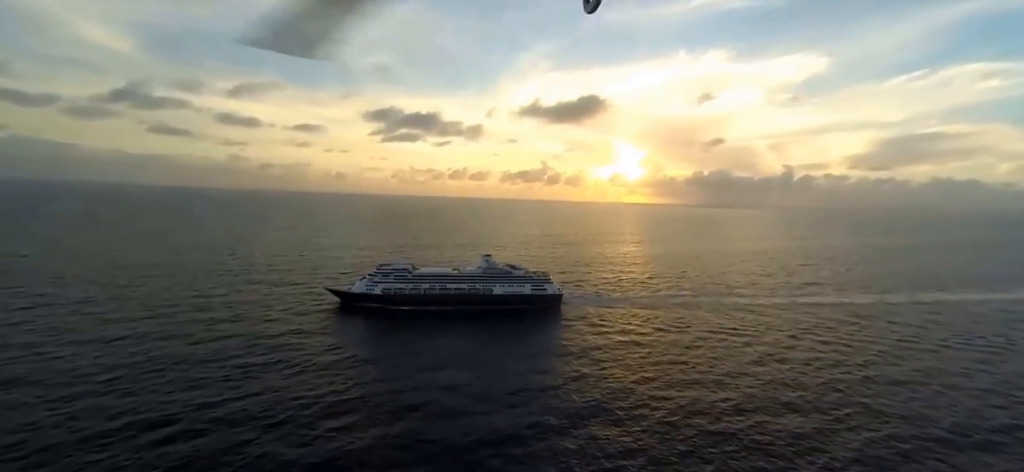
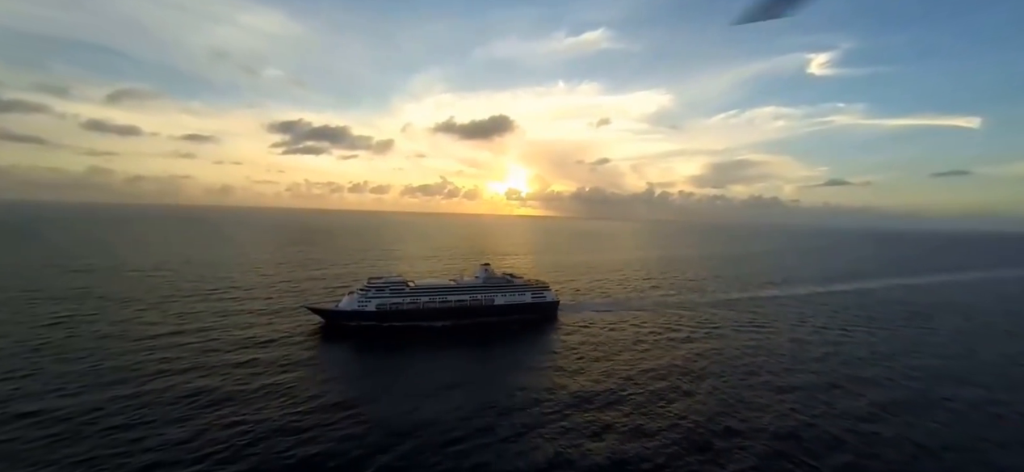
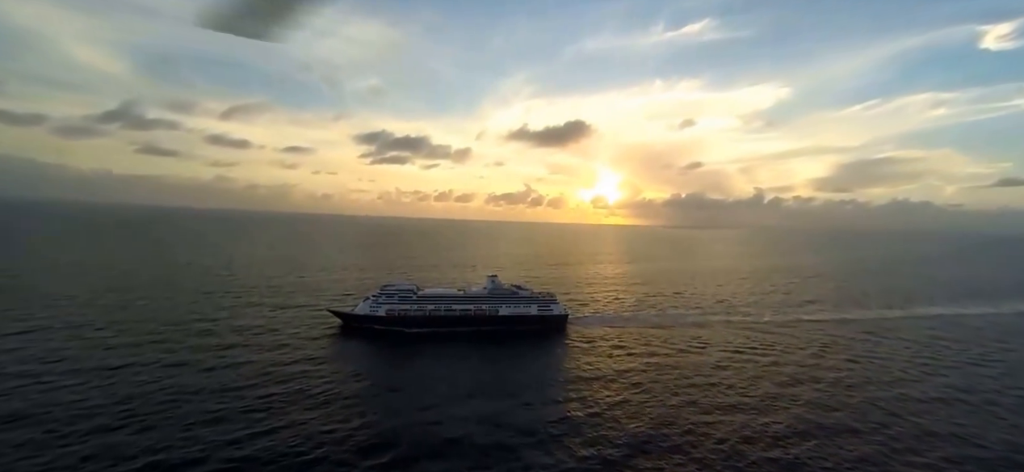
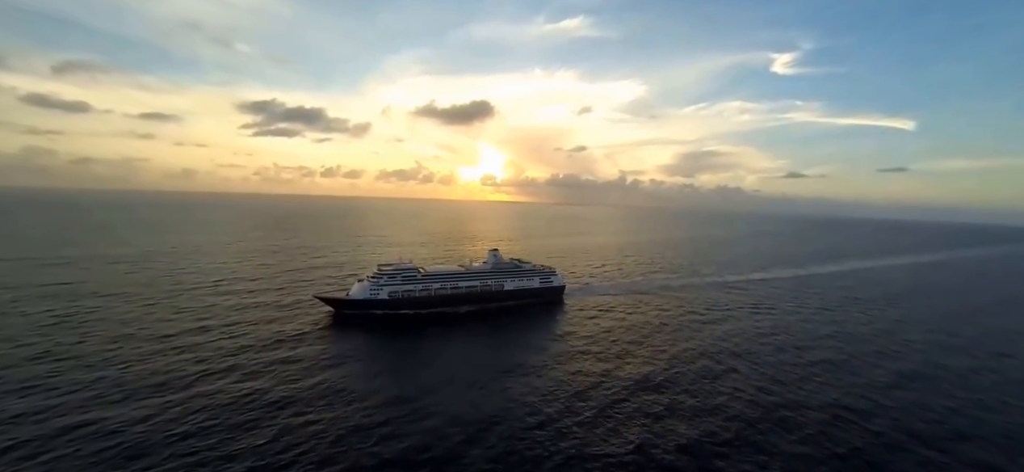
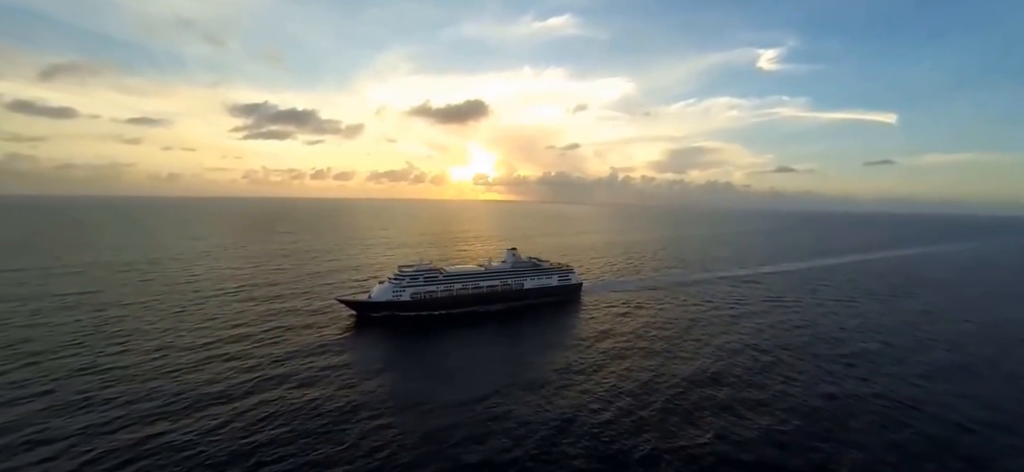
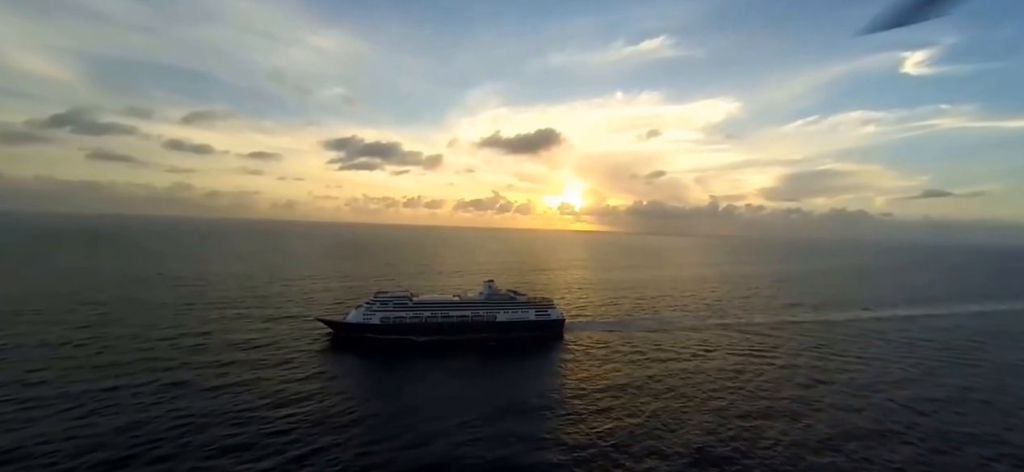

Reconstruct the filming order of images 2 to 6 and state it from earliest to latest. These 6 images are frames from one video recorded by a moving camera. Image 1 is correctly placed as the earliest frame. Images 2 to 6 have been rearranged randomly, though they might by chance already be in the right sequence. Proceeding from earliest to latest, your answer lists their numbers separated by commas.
3, 6, 2, 4, 5
